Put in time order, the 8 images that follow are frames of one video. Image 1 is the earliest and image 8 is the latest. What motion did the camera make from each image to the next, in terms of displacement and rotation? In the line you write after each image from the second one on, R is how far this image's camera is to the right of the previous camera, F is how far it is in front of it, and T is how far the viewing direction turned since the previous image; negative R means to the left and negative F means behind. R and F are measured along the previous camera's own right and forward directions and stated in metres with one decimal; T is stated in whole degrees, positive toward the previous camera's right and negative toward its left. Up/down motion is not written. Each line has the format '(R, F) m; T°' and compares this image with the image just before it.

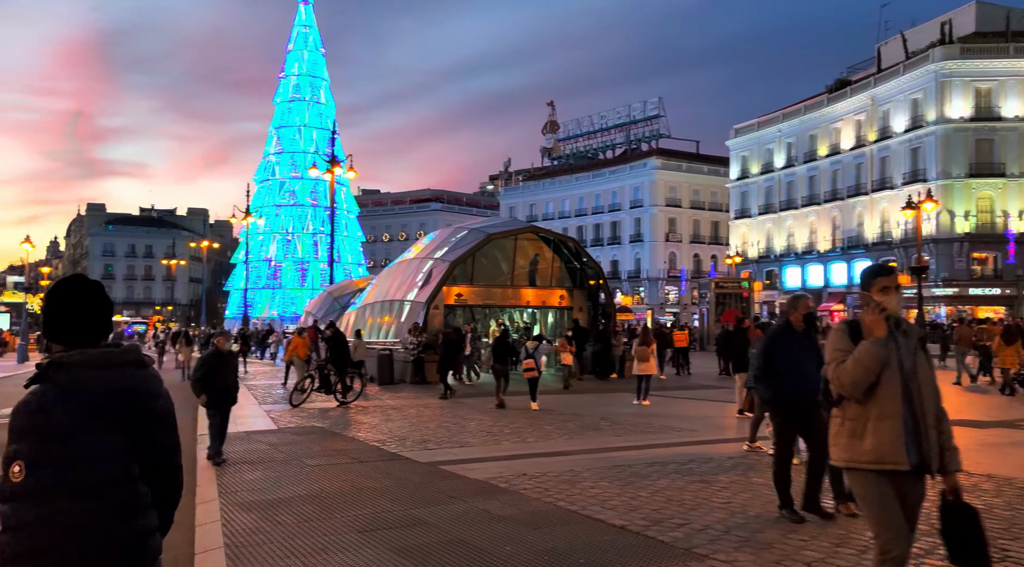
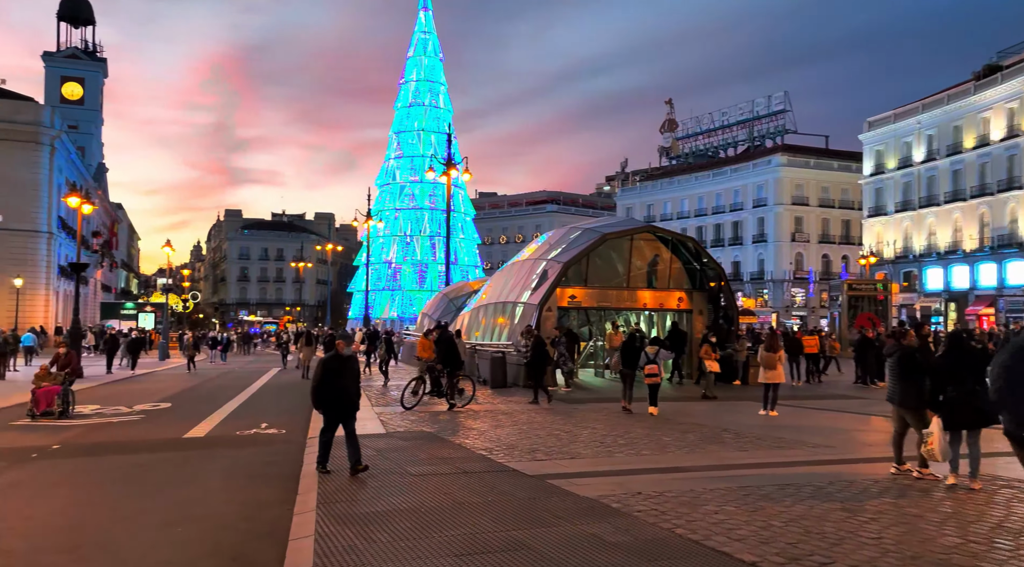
(0.0, +0.5) m; -8°
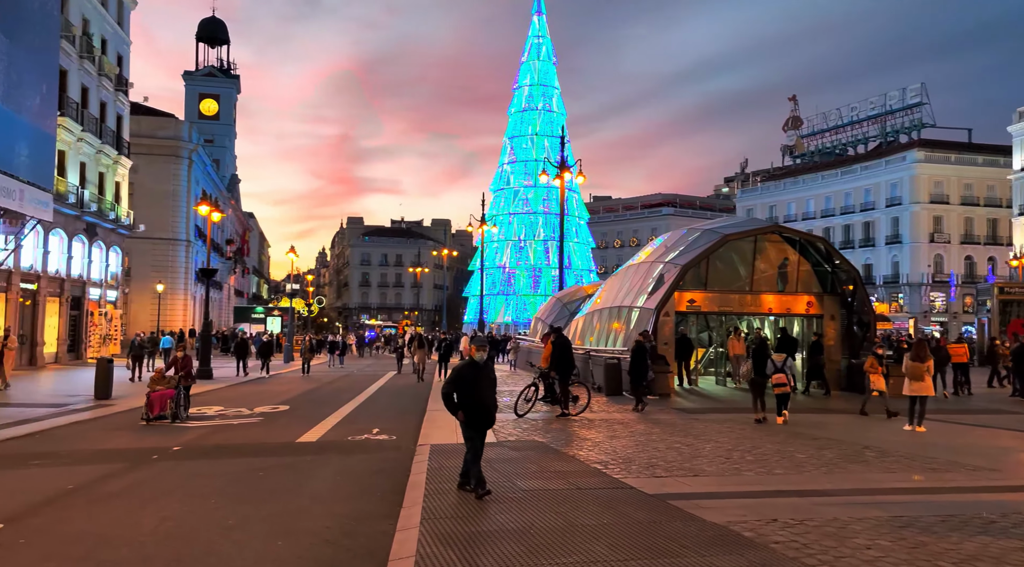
(0.0, +0.5) m; -8°
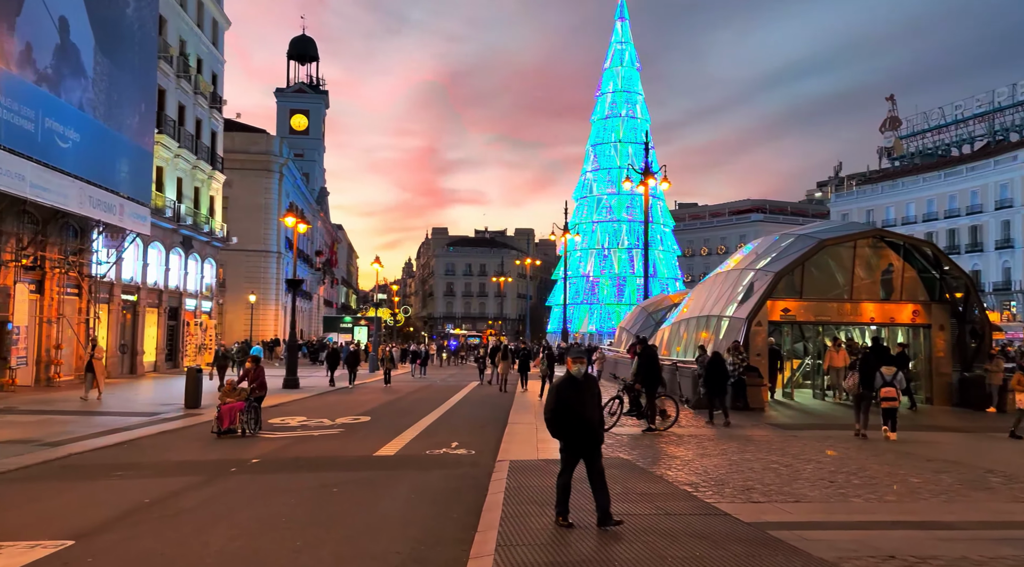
(0.0, +0.4) m; -6°
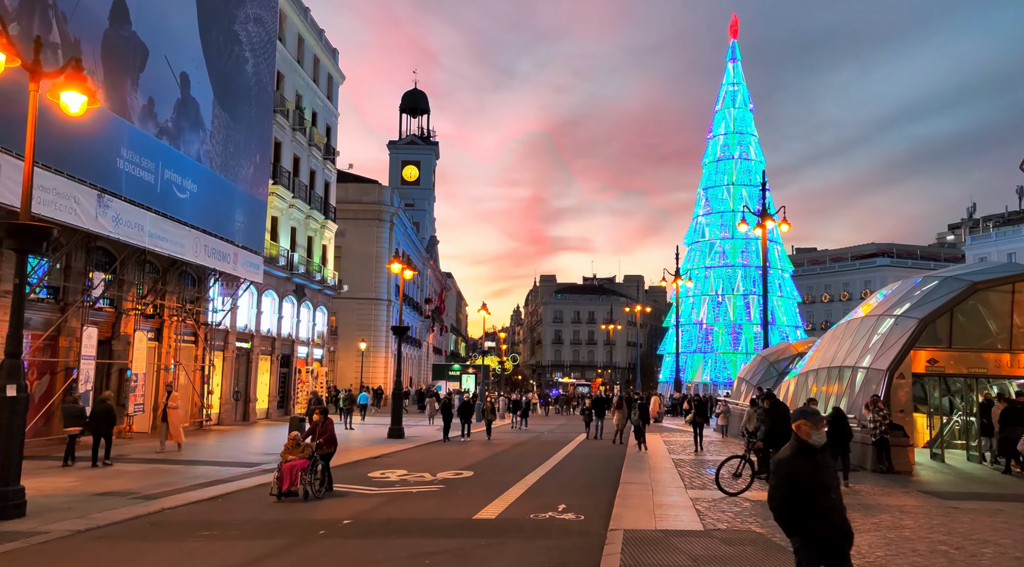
(-0.1, +1.0) m; -7°
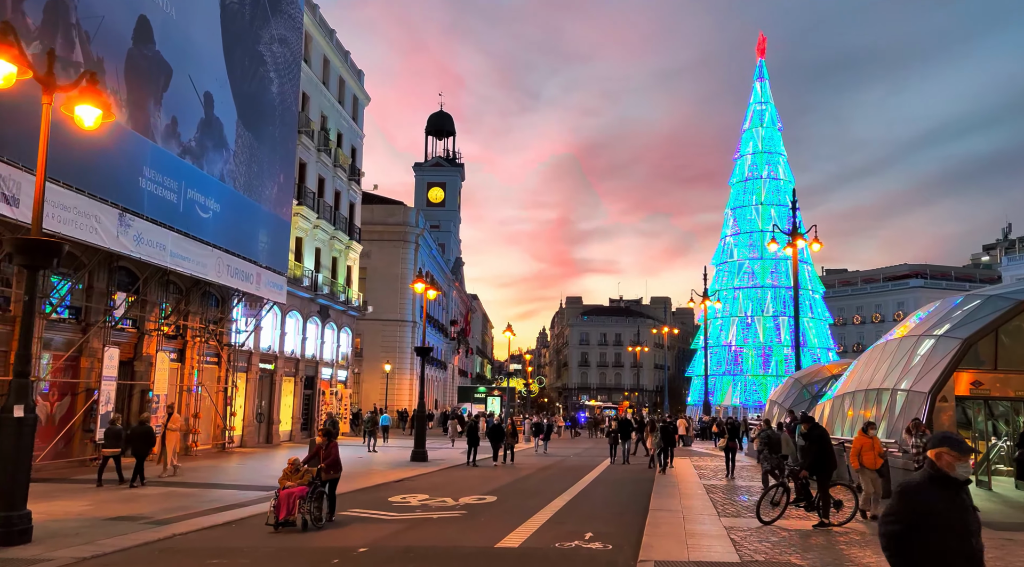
(0.0, +0.5) m; -2°
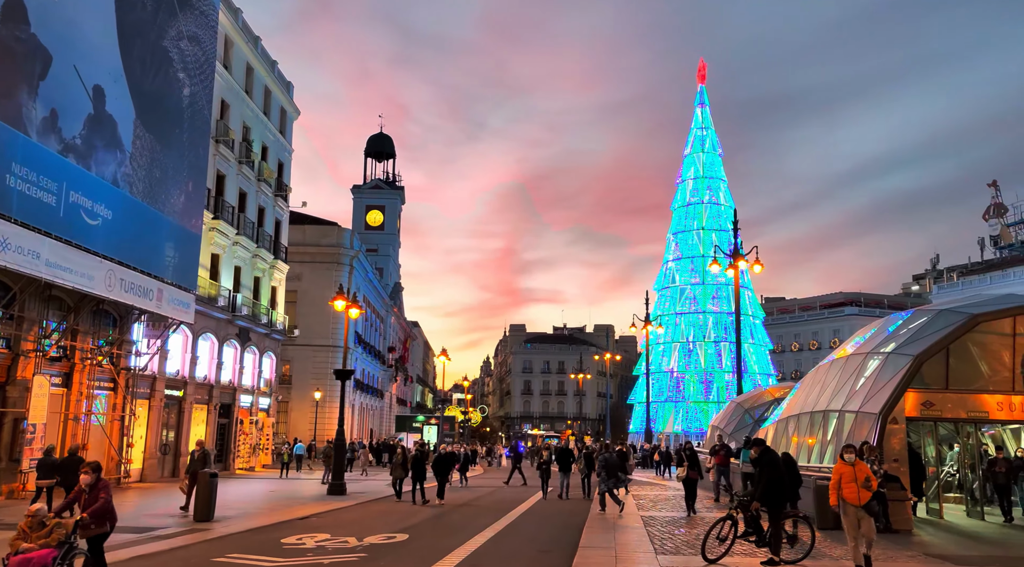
(+0.6, +1.9) m; +4°
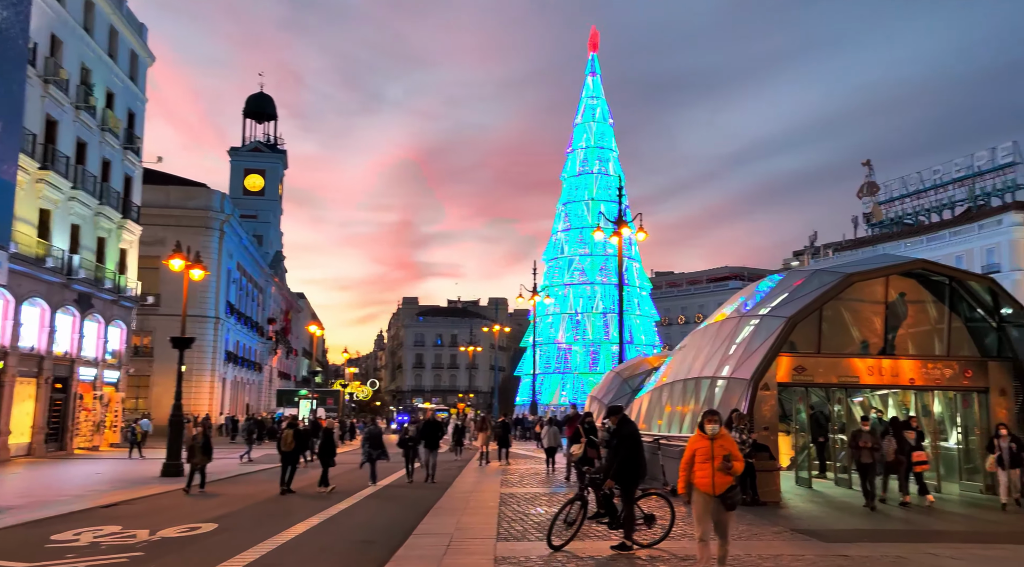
(+1.0, +2.0) m; +7°
